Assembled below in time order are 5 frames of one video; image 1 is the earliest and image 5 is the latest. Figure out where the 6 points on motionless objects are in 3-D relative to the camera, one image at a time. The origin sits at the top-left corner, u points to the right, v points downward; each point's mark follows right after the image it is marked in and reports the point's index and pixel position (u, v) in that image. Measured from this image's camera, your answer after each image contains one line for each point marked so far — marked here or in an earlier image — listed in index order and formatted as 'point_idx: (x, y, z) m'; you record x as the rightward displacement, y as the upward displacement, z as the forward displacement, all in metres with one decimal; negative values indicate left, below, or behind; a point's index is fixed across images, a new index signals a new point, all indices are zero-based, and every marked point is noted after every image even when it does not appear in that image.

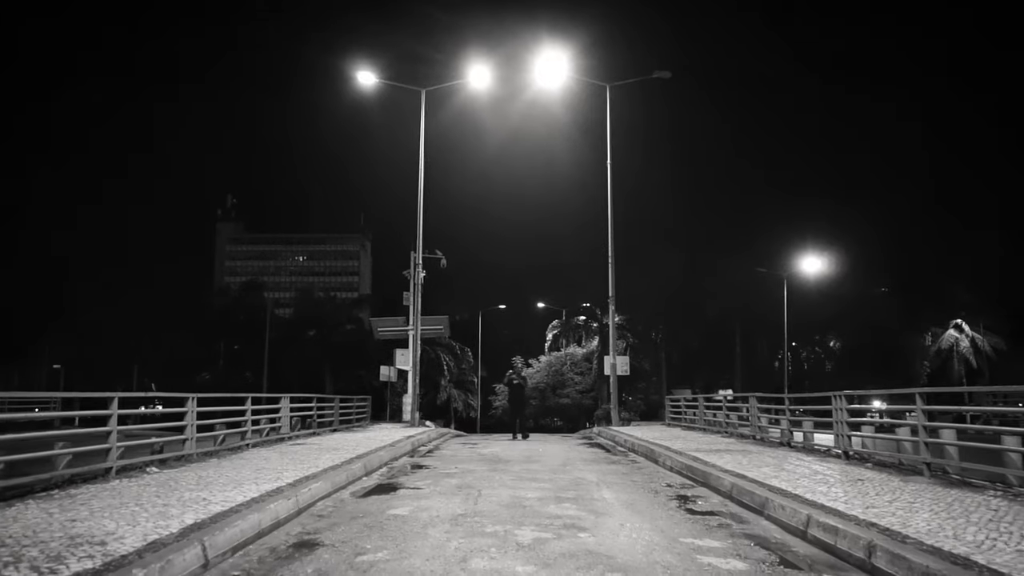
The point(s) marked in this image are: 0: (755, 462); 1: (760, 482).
0: (+3.8, -2.7, +12.9) m
1: (+3.1, -2.4, +10.2) m
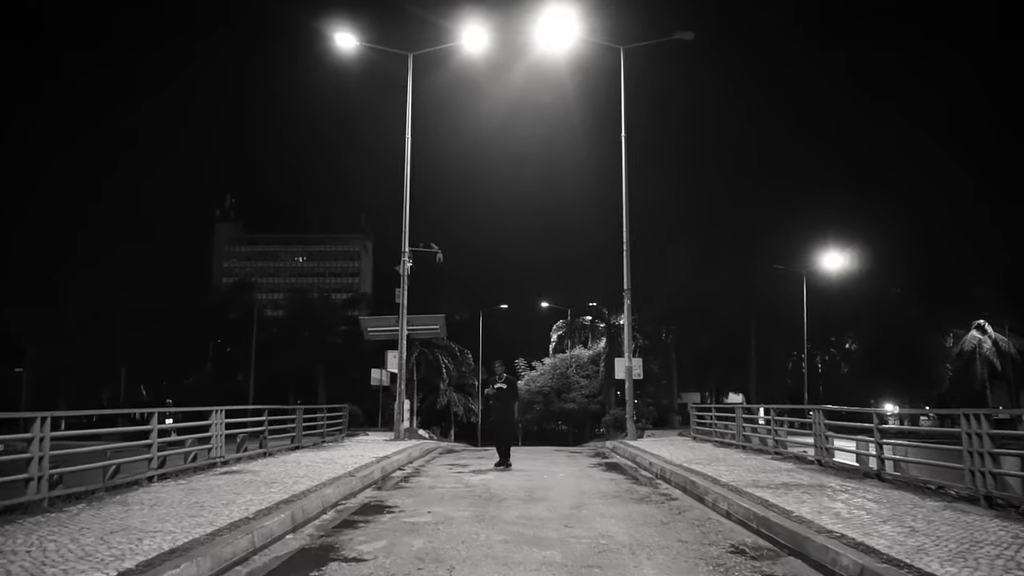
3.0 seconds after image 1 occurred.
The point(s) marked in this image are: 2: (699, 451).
0: (+3.8, -2.4, +8.8) m
1: (+3.0, -2.1, +6.2) m
2: (+4.2, -3.6, +18.1) m
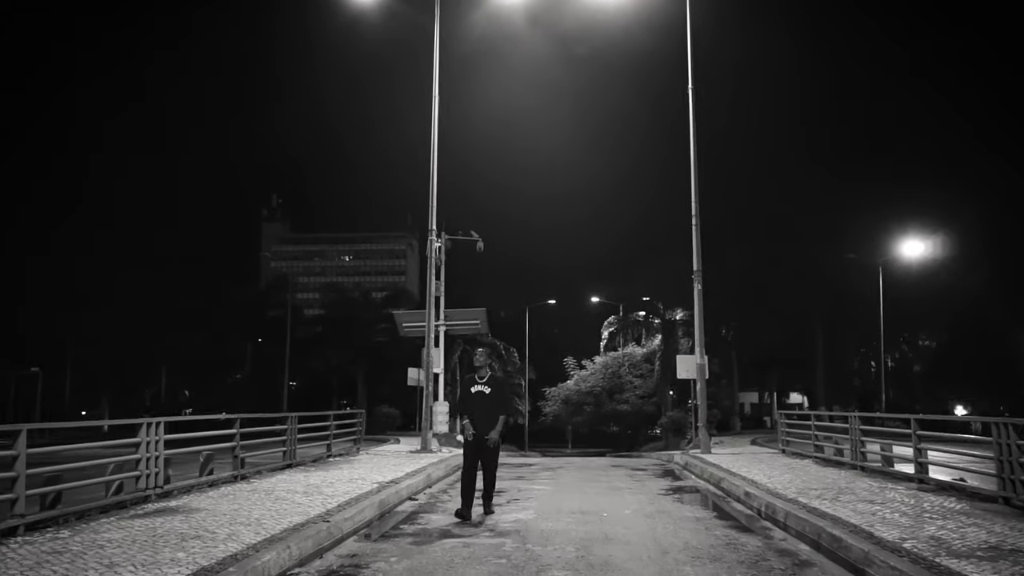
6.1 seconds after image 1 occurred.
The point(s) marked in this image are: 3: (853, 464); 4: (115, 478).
0: (+4.0, -1.9, +4.5) m
1: (+3.1, -1.6, +1.8) m
2: (+4.9, -3.2, +13.7) m
3: (+6.5, -3.4, +15.7) m
4: (-4.8, -2.3, +10.1) m
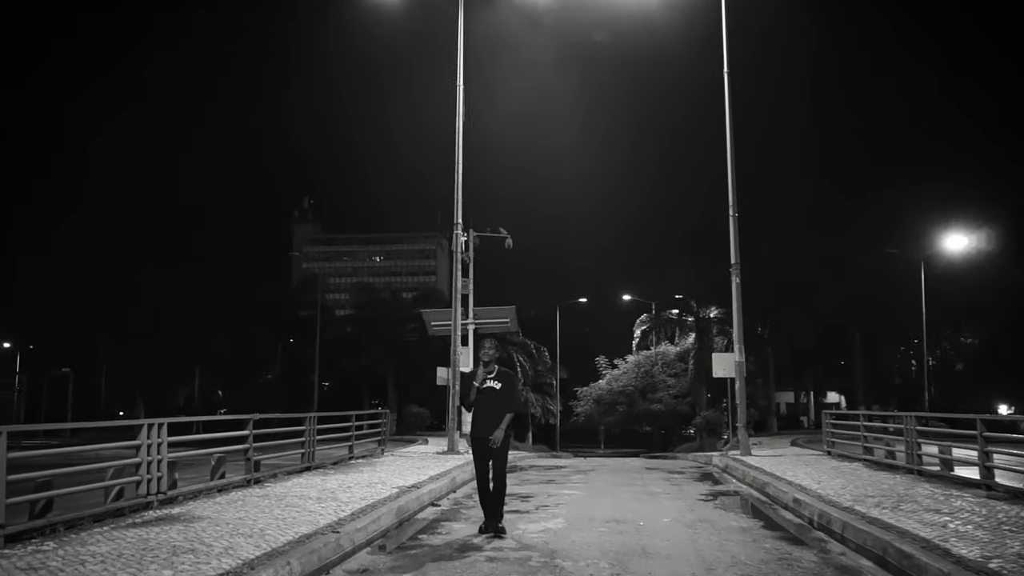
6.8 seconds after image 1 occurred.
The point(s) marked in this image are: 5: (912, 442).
0: (+4.1, -1.8, +3.5) m
1: (+3.1, -1.5, +0.9) m
2: (+5.4, -3.0, +12.7) m
3: (+7.0, -3.2, +14.6) m
4: (-4.5, -2.2, +9.4) m
5: (+7.0, -2.7, +14.4) m
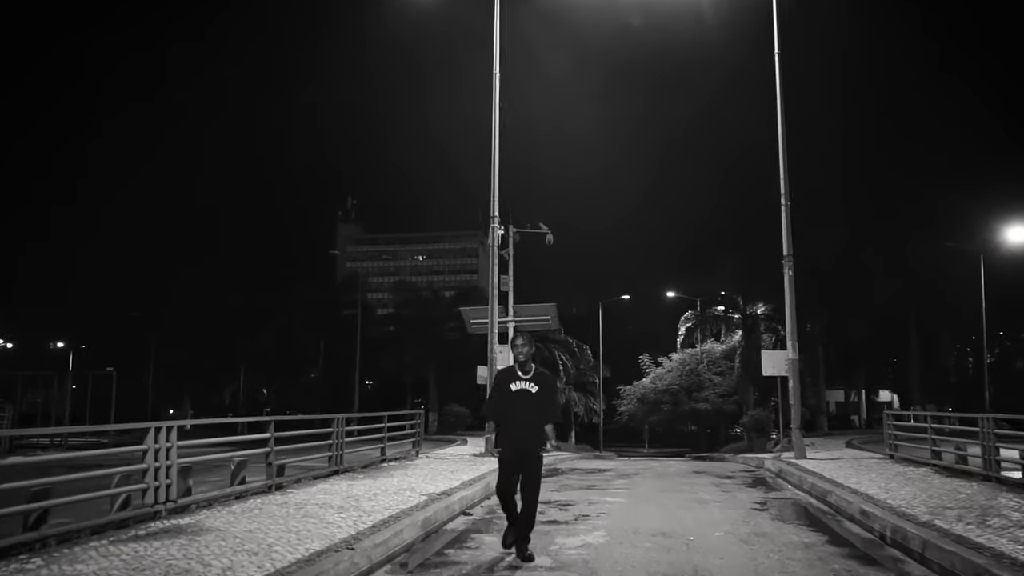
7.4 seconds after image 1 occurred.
0: (+4.1, -1.7, +2.4) m
1: (+3.0, -1.4, -0.2) m
2: (+5.9, -2.9, +11.5) m
3: (+7.7, -3.0, +13.3) m
4: (-4.1, -2.2, +8.8) m
5: (+7.6, -2.5, +13.1) m
